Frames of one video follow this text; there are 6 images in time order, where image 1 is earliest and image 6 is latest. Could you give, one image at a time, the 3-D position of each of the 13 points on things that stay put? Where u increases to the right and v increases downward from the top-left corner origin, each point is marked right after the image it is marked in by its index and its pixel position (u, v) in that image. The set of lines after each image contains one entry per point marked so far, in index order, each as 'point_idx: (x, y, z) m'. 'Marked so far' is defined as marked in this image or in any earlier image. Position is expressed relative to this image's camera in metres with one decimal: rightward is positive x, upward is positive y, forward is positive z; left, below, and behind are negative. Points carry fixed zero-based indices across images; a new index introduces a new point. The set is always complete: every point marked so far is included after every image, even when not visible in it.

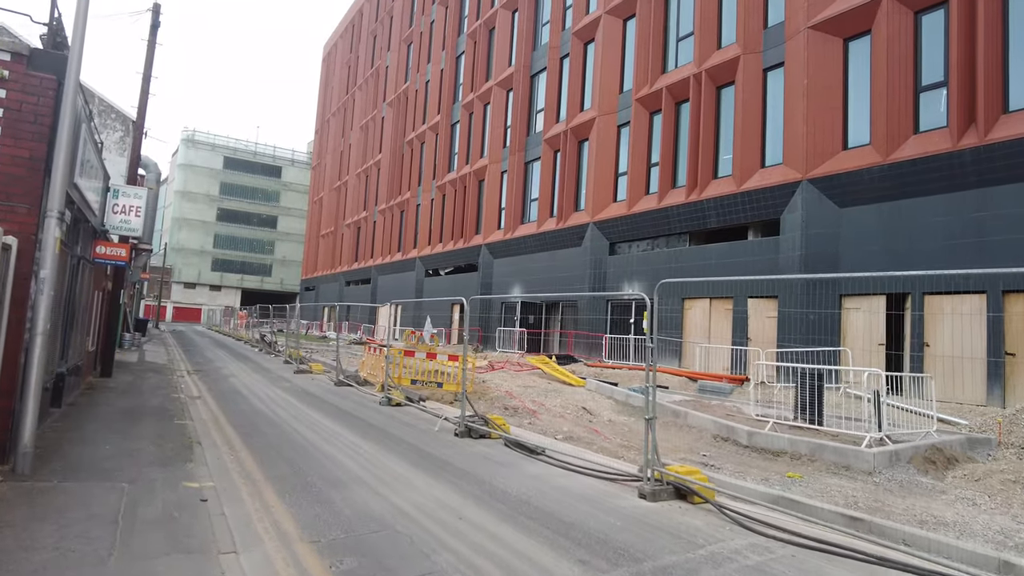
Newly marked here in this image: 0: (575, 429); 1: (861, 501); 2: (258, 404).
0: (+0.9, -2.0, +9.9) m
1: (+3.0, -1.8, +6.0) m
2: (-3.7, -1.7, +10.3) m
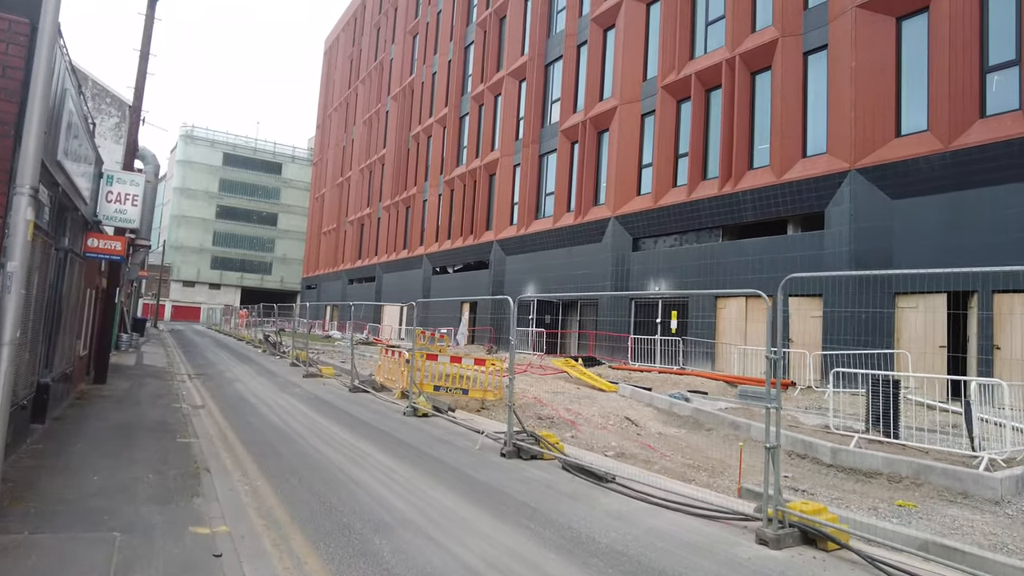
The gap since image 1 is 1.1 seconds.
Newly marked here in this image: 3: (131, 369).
0: (+1.4, -2.0, +8.9) m
1: (+3.5, -1.8, +5.0) m
2: (-3.2, -1.7, +9.2) m
3: (-7.4, -1.6, +13.5) m
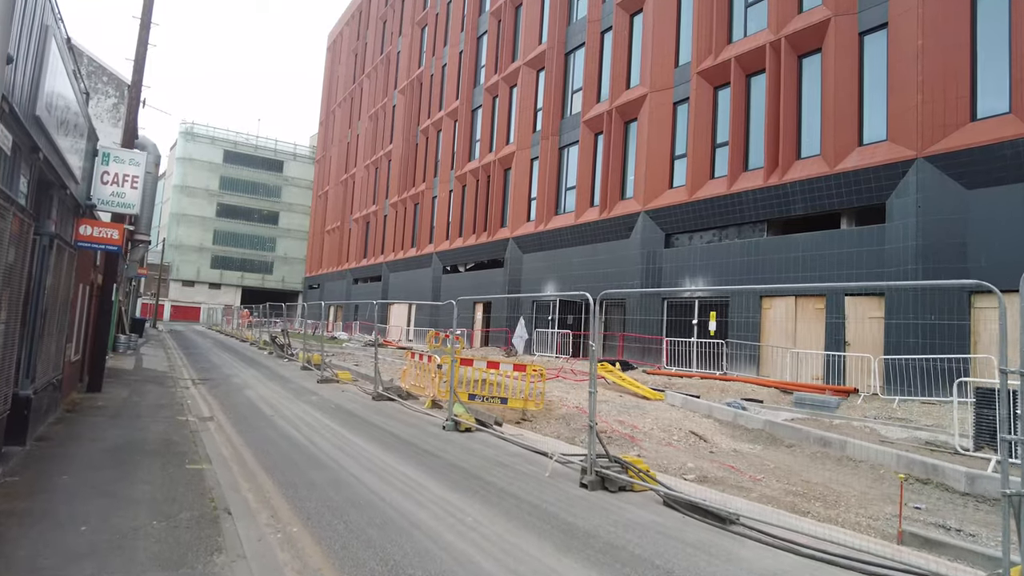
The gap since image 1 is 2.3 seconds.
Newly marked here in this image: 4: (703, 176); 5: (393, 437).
0: (+2.1, -1.9, +7.7) m
1: (+4.2, -1.8, +3.8) m
2: (-2.5, -1.6, +8.0) m
3: (-6.8, -1.5, +12.3) m
4: (+4.8, +2.8, +17.4) m
5: (-1.3, -1.6, +7.5) m
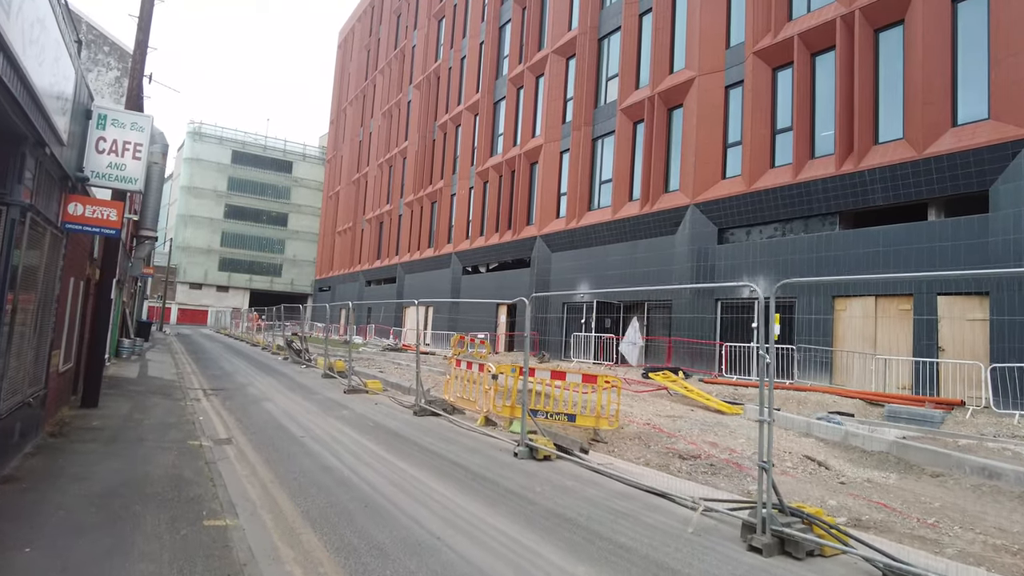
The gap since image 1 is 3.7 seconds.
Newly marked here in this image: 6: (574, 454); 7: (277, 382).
0: (+2.9, -1.9, +6.1) m
1: (+5.0, -1.7, +2.2) m
2: (-1.7, -1.5, +6.5) m
3: (-5.9, -1.5, +10.8) m
4: (+5.7, +2.8, +15.9) m
5: (-0.5, -1.5, +6.0) m
6: (+0.6, -1.6, +6.6) m
7: (-4.3, -1.7, +12.8) m
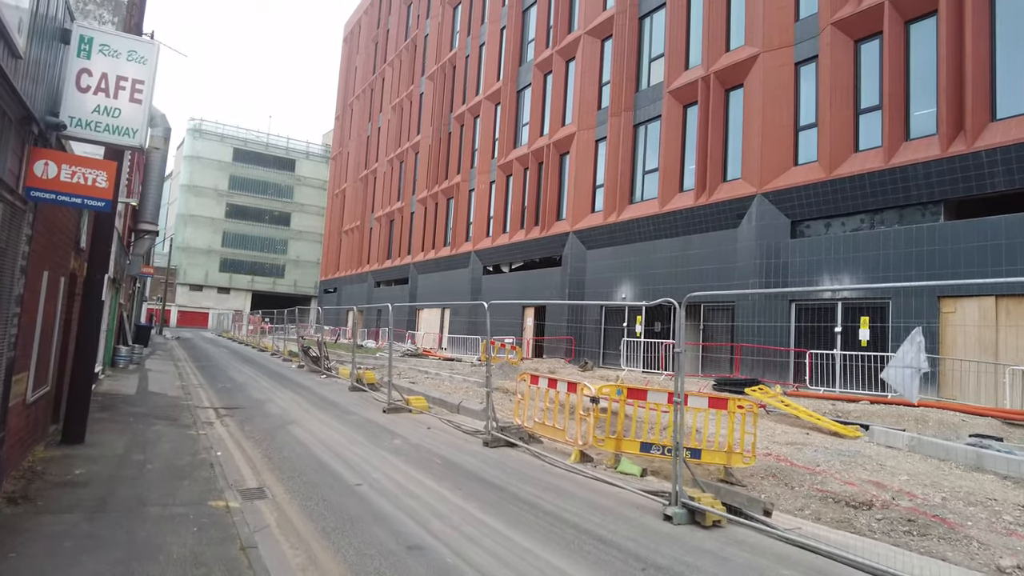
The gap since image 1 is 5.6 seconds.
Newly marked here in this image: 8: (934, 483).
0: (+3.9, -1.8, +4.2) m
1: (+6.0, -1.6, +0.3) m
2: (-0.7, -1.5, +4.6) m
3: (-4.9, -1.5, +8.9) m
4: (+6.7, +2.8, +14.0) m
5: (+0.5, -1.5, +4.1) m
6: (+1.6, -1.5, +4.7) m
7: (-3.3, -1.7, +10.9) m
8: (+4.0, -1.8, +6.6) m
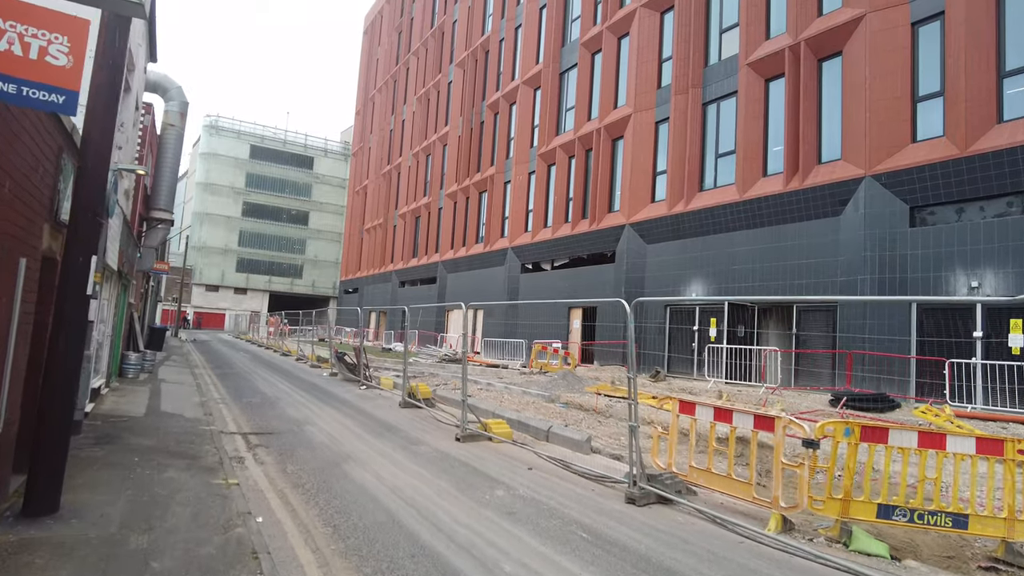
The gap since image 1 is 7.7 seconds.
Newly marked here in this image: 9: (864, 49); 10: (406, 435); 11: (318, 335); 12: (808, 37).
0: (+5.0, -1.8, +2.0) m
1: (+7.0, -1.6, -1.9) m
2: (+0.4, -1.4, +2.5) m
3: (-3.7, -1.4, +6.9) m
4: (+7.9, +2.8, +11.8) m
5: (+1.6, -1.4, +2.0) m
6: (+2.7, -1.5, +2.5) m
7: (-2.1, -1.7, +8.9) m
8: (+5.1, -1.8, +4.4) m
9: (+6.9, +4.7, +13.8) m
10: (-1.2, -1.6, +7.8) m
11: (-5.4, -1.3, +19.7) m
12: (+6.3, +5.4, +14.9) m
